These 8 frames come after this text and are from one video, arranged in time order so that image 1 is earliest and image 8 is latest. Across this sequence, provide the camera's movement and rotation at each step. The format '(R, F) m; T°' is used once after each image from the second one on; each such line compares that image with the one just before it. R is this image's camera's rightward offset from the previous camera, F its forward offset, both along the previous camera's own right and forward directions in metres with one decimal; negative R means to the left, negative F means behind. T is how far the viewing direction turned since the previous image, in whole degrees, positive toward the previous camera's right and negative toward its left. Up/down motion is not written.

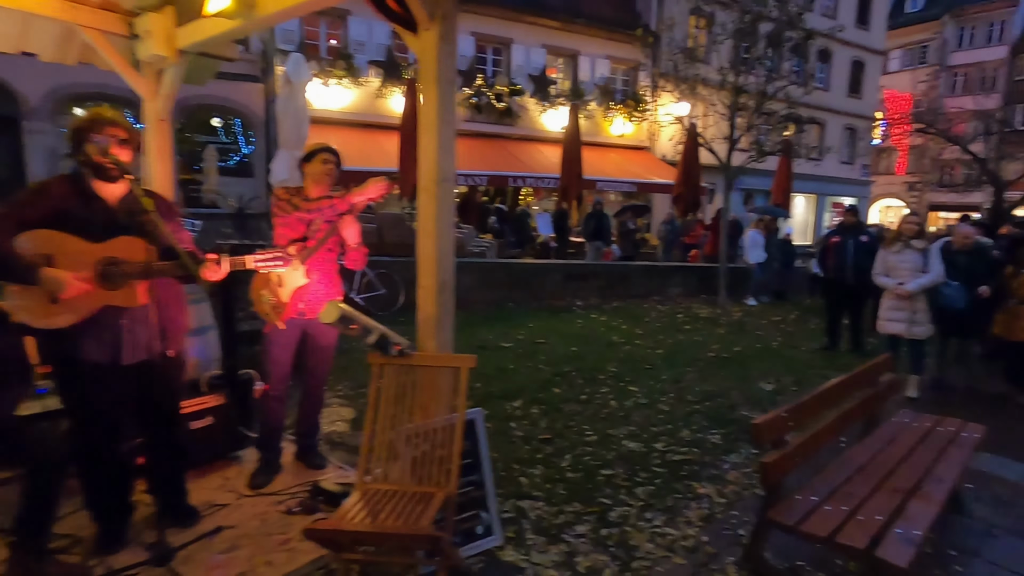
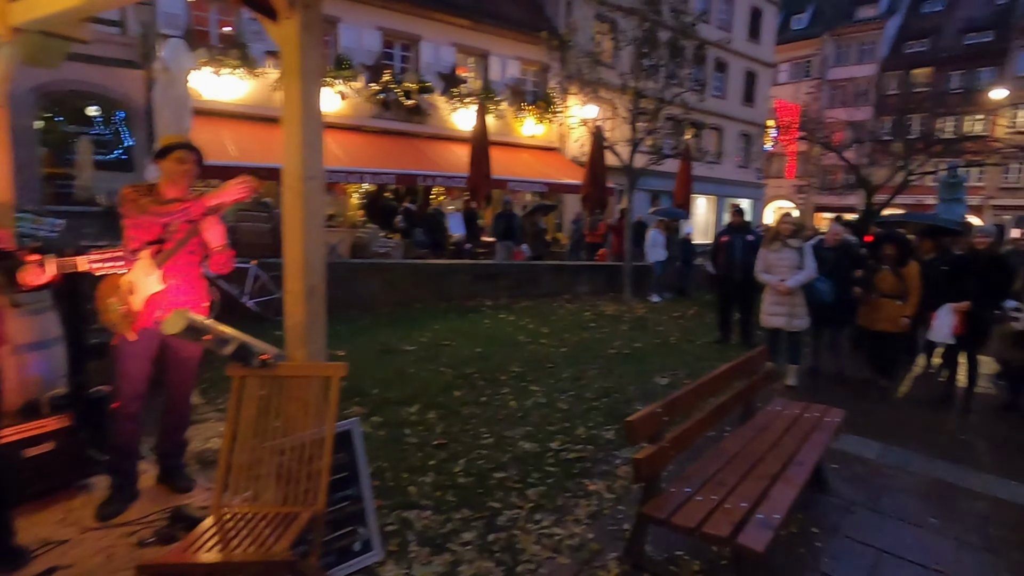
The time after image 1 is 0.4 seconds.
(+0.2, +0.1) m; +8°
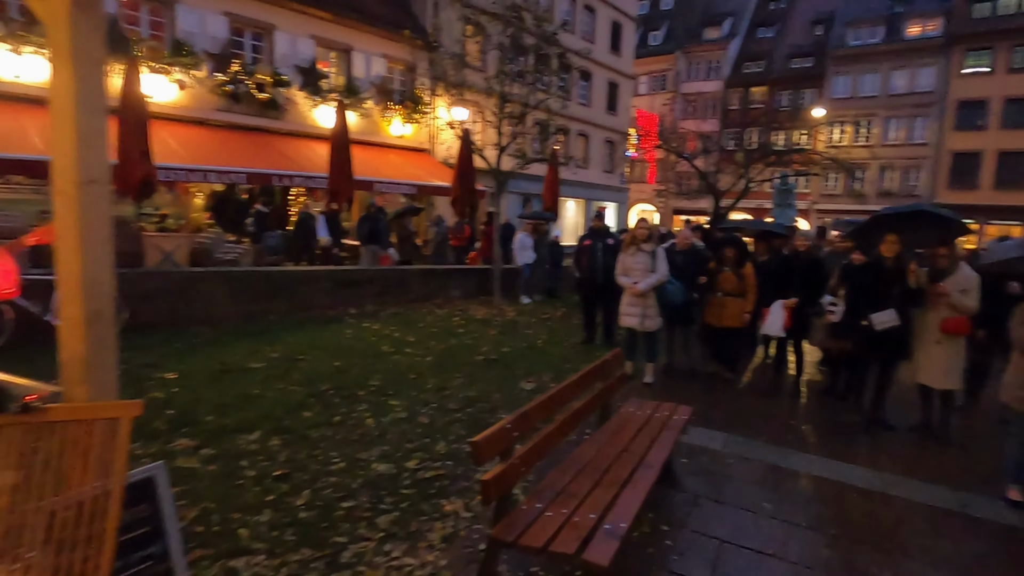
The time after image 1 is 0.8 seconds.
(+0.2, +0.2) m; +12°
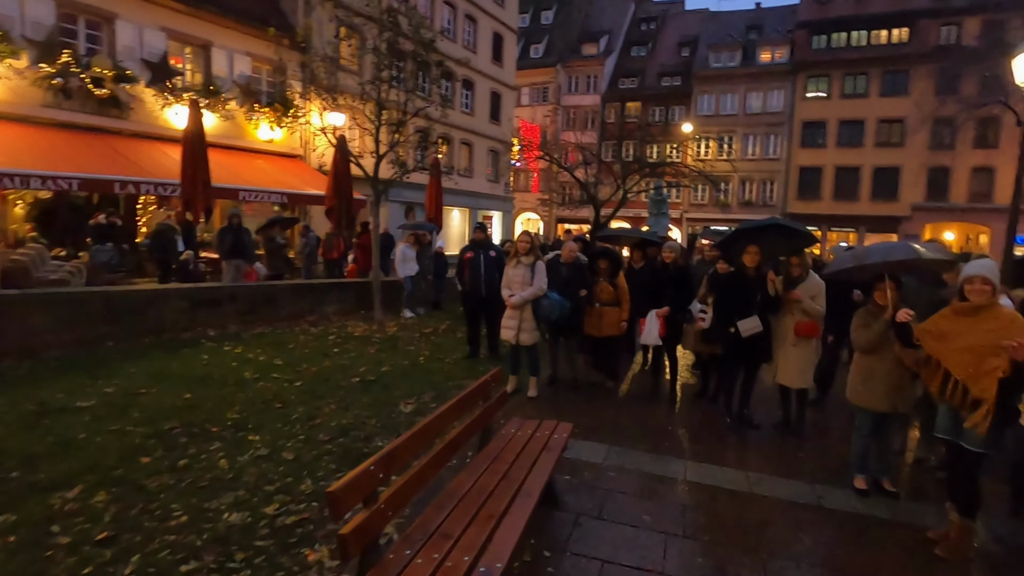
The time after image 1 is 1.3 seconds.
(+0.2, +0.2) m; +11°
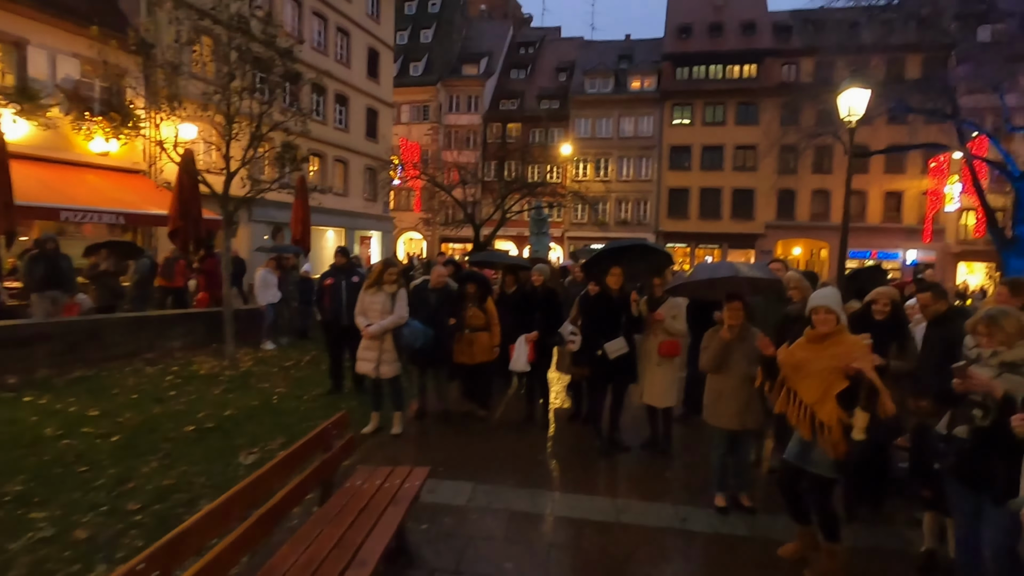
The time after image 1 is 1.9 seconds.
(+0.4, +0.3) m; +11°
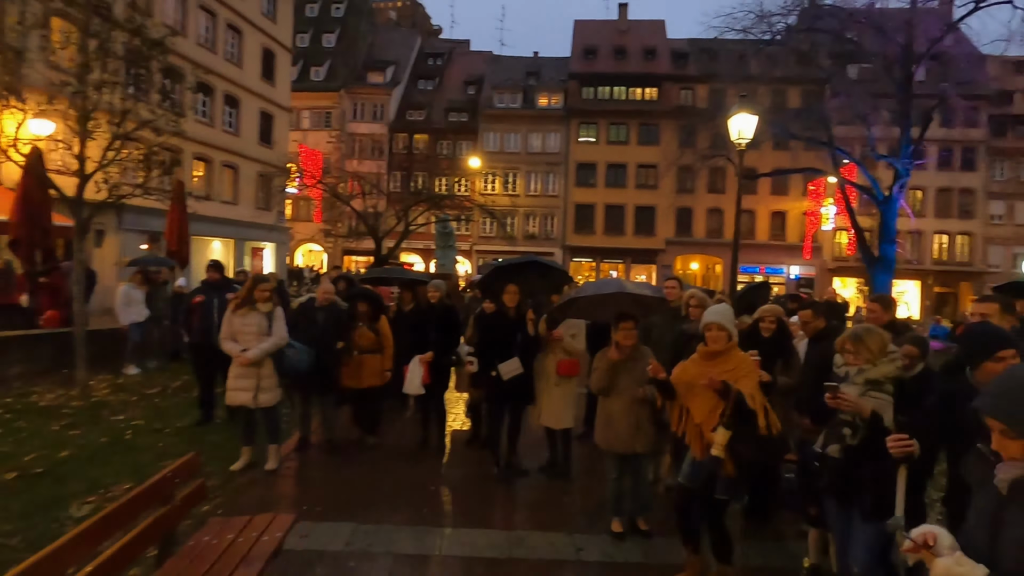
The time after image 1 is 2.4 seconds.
(+0.2, +0.4) m; +9°
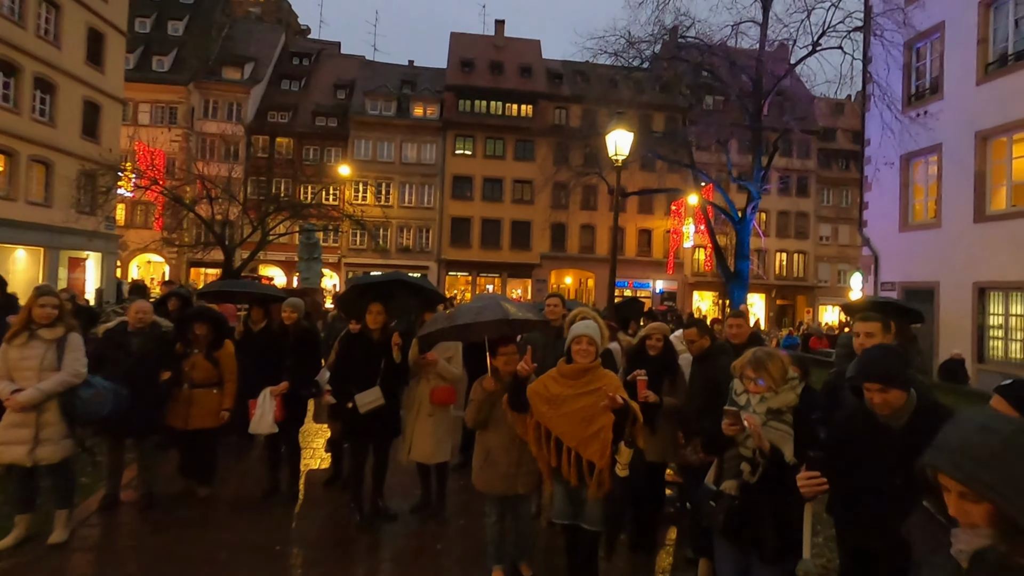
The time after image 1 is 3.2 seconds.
(+0.1, +0.7) m; +12°
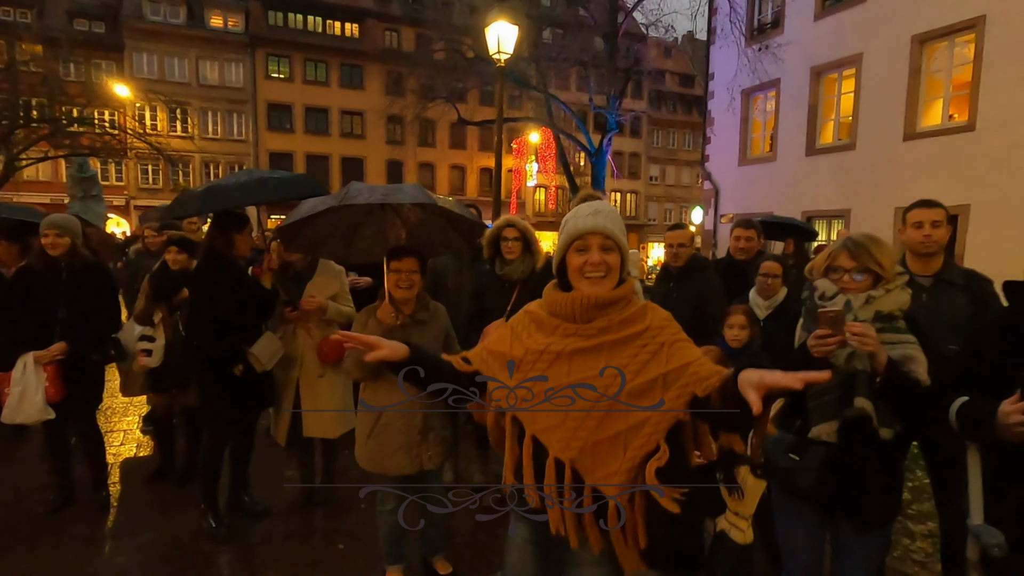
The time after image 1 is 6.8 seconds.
(-0.7, +1.6) m; +17°
